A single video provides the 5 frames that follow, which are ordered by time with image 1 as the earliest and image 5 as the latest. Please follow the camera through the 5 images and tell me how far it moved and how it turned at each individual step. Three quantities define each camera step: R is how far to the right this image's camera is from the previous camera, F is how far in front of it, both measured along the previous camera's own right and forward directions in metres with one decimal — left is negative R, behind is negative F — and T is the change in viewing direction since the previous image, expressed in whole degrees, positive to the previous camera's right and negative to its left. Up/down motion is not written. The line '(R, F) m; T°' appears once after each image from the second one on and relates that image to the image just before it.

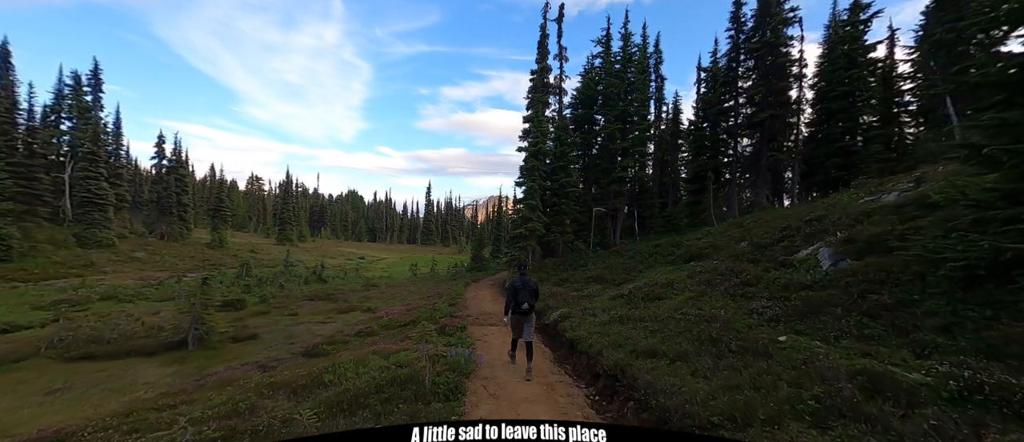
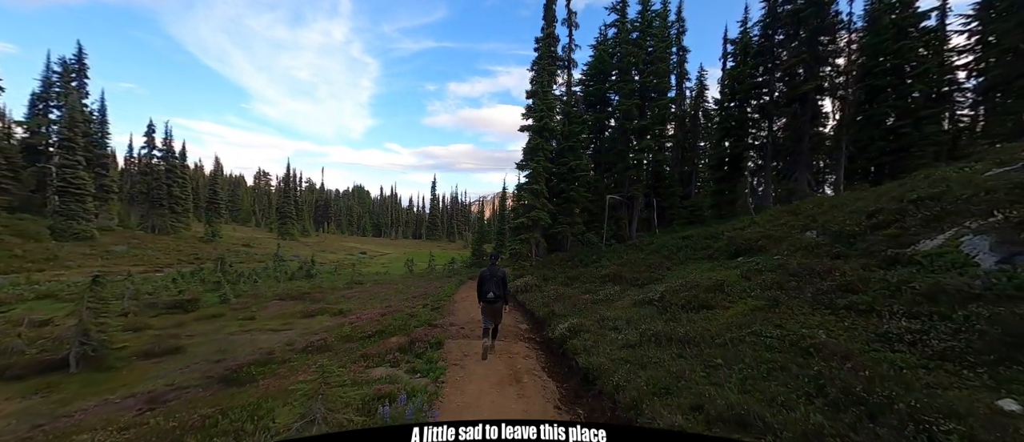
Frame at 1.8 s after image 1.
(+0.5, +4.0) m; -1°
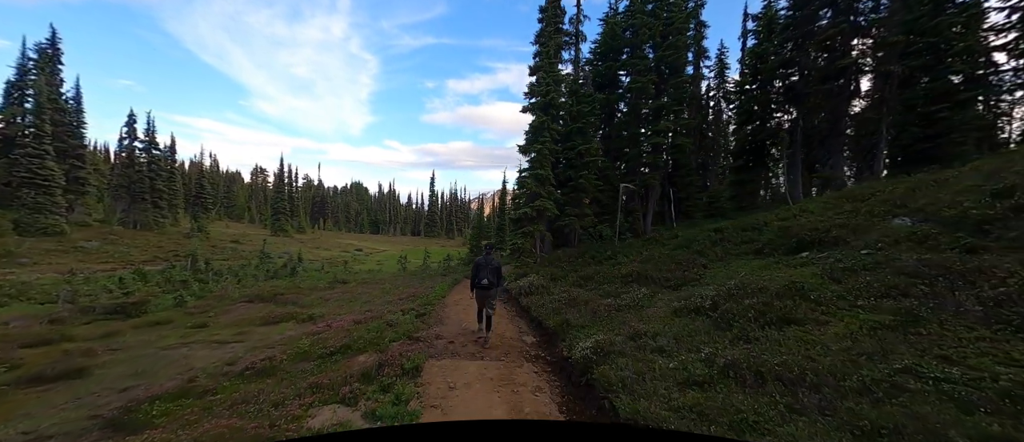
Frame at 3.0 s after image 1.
(-0.1, +3.1) m; 0°
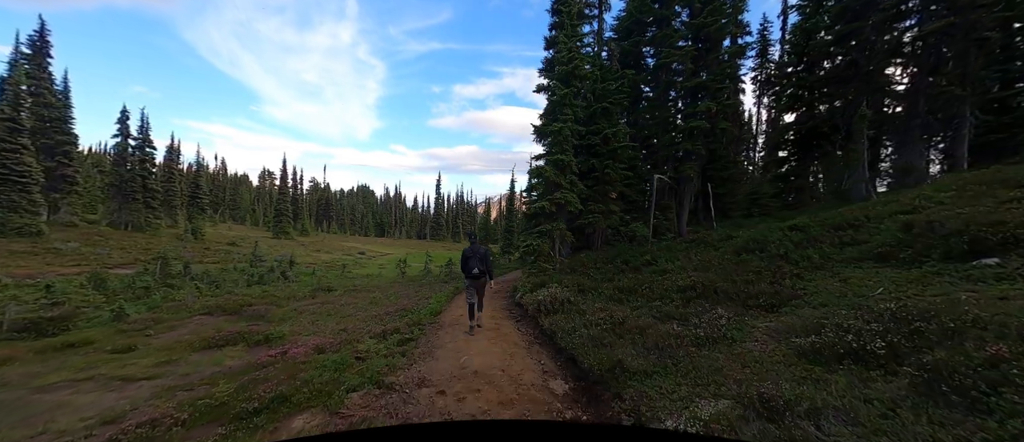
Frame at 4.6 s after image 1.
(-0.3, +3.8) m; -1°
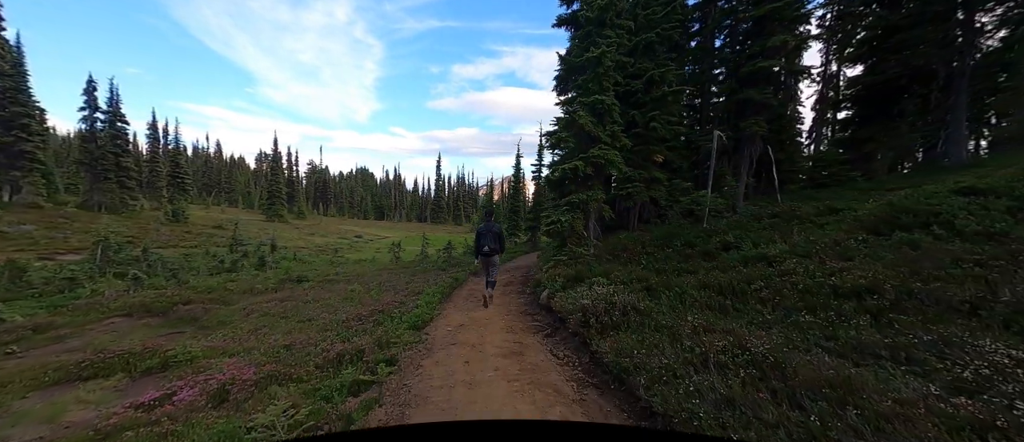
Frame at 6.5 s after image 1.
(-0.6, +4.6) m; 0°
